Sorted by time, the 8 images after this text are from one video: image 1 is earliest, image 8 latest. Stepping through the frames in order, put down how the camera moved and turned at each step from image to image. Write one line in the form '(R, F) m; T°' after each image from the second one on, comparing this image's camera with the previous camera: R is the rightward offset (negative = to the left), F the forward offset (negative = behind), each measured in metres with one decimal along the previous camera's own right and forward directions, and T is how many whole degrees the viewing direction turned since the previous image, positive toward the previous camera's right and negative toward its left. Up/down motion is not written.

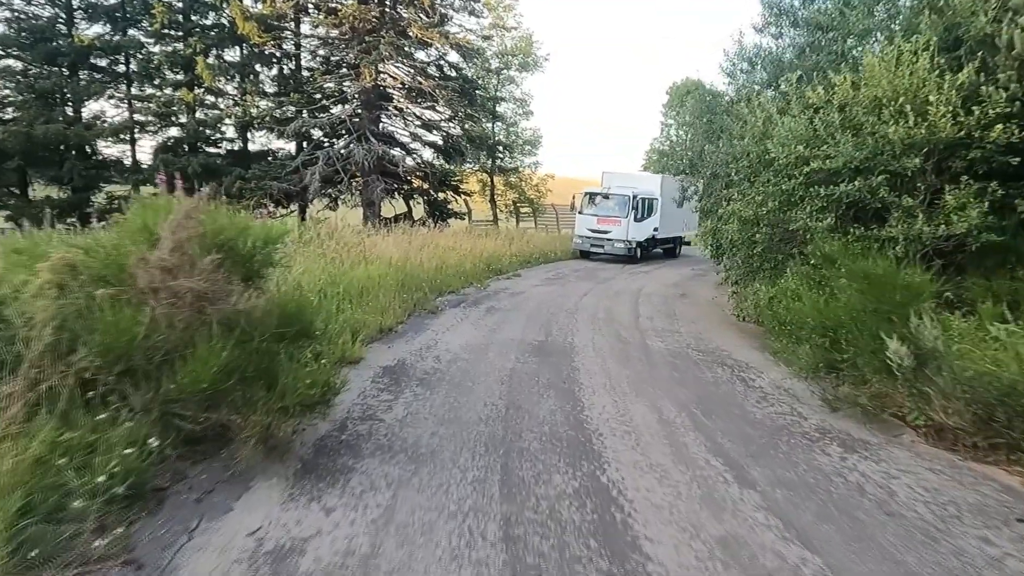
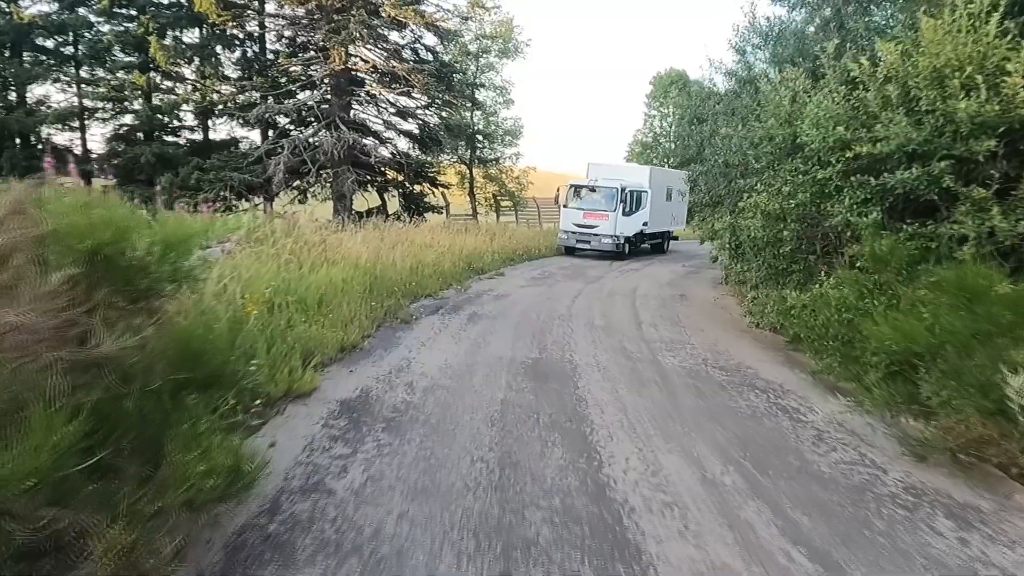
(-0.1, +1.4) m; +2°
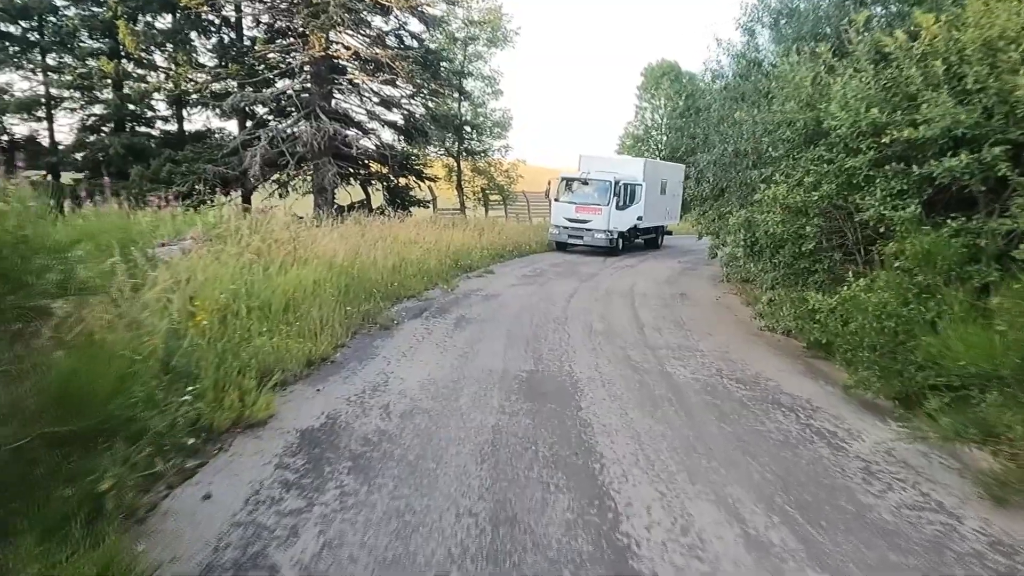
(0.0, +0.9) m; +1°
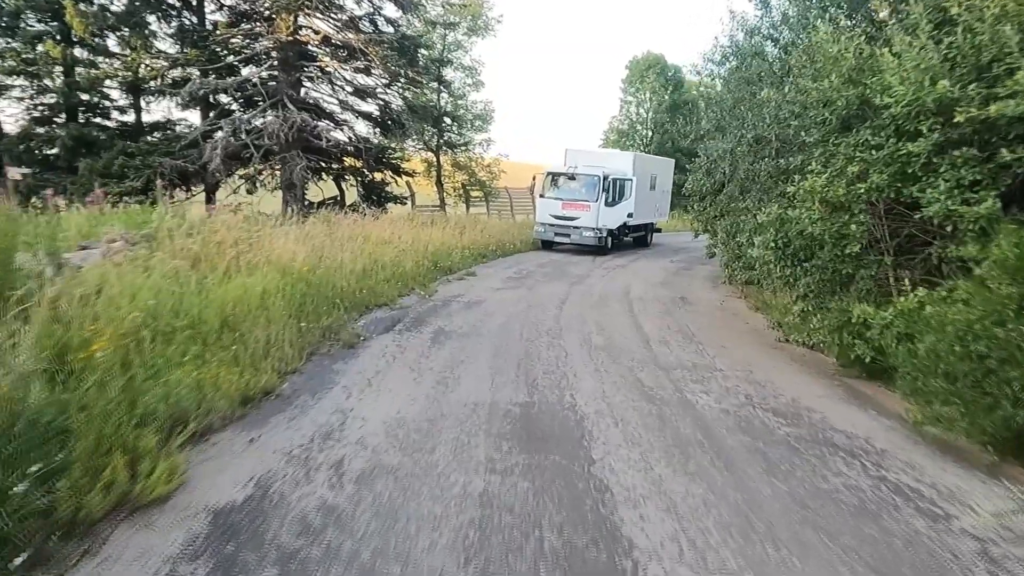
(-0.1, +1.3) m; +1°
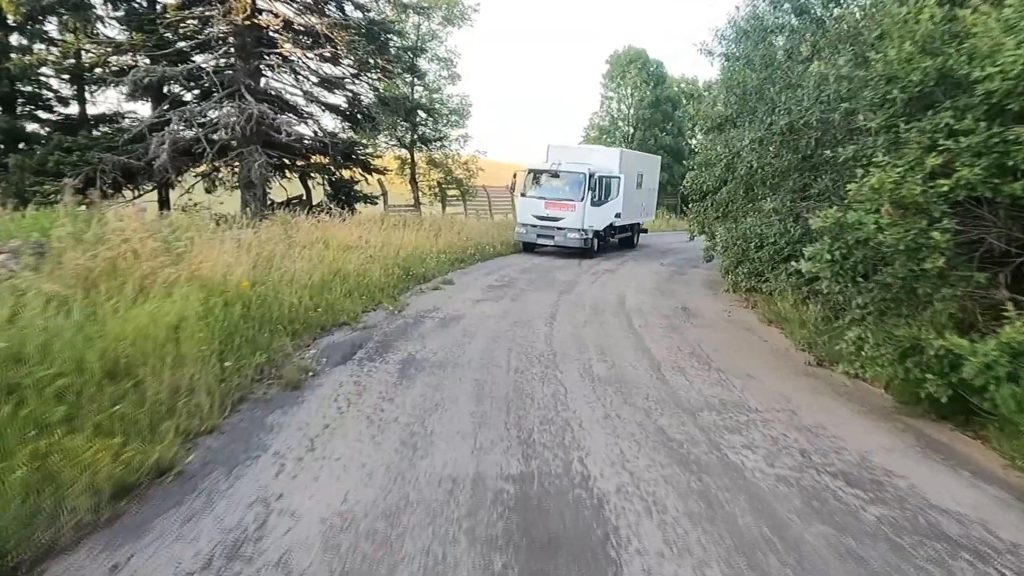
(-0.1, +1.4) m; +2°
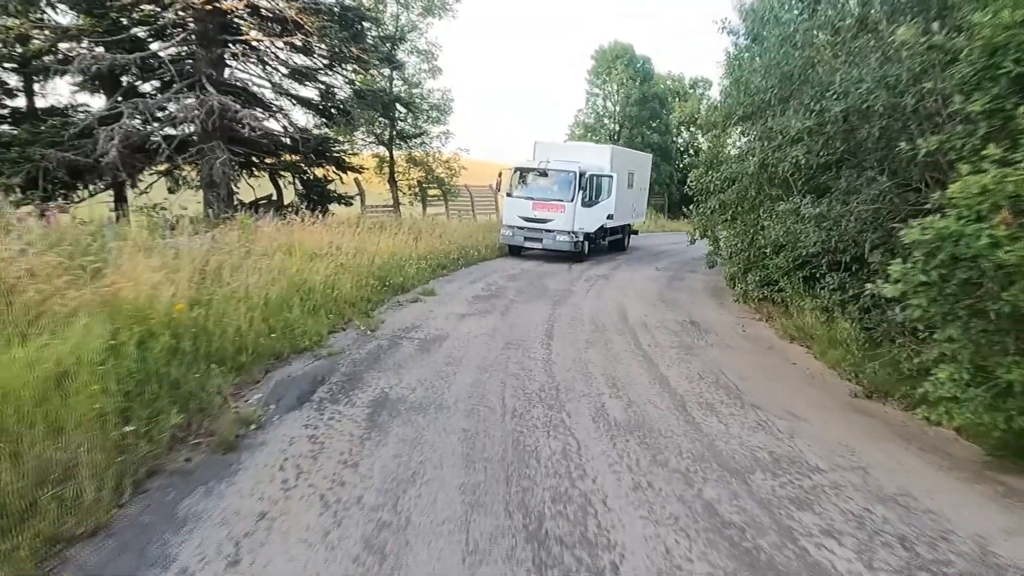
(-0.1, +1.2) m; +1°
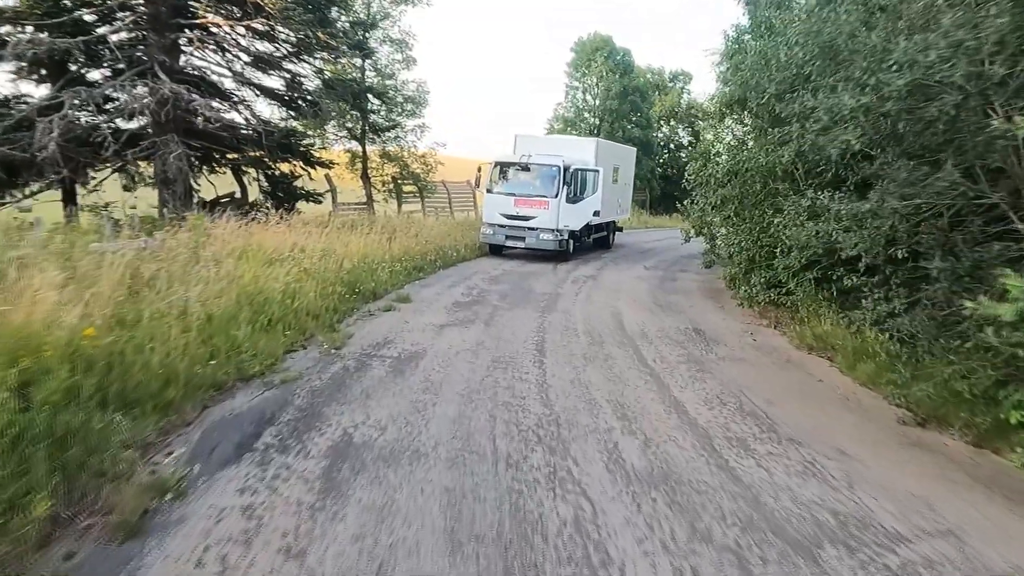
(-0.1, +1.0) m; +2°
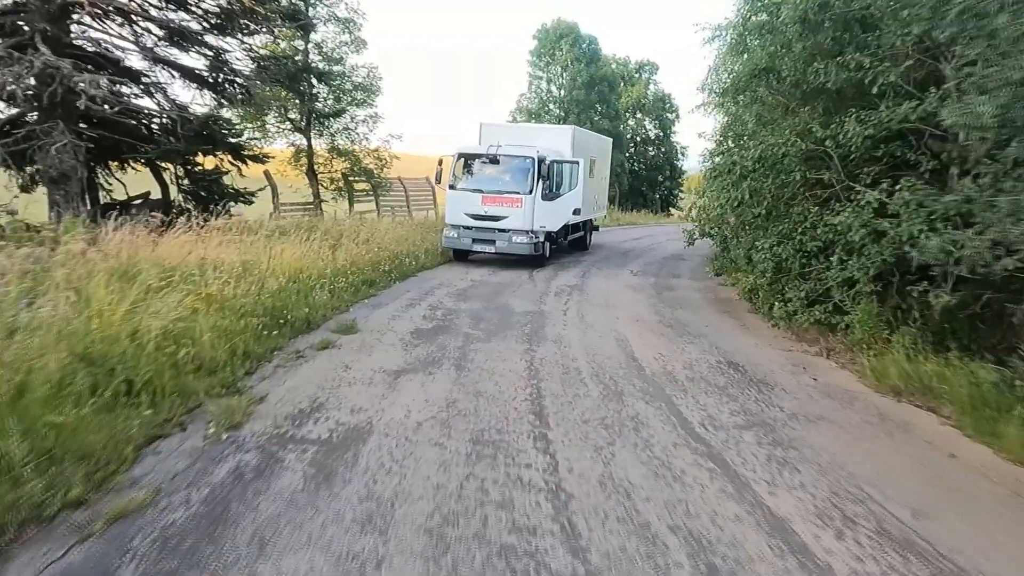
(-0.2, +2.3) m; +3°
